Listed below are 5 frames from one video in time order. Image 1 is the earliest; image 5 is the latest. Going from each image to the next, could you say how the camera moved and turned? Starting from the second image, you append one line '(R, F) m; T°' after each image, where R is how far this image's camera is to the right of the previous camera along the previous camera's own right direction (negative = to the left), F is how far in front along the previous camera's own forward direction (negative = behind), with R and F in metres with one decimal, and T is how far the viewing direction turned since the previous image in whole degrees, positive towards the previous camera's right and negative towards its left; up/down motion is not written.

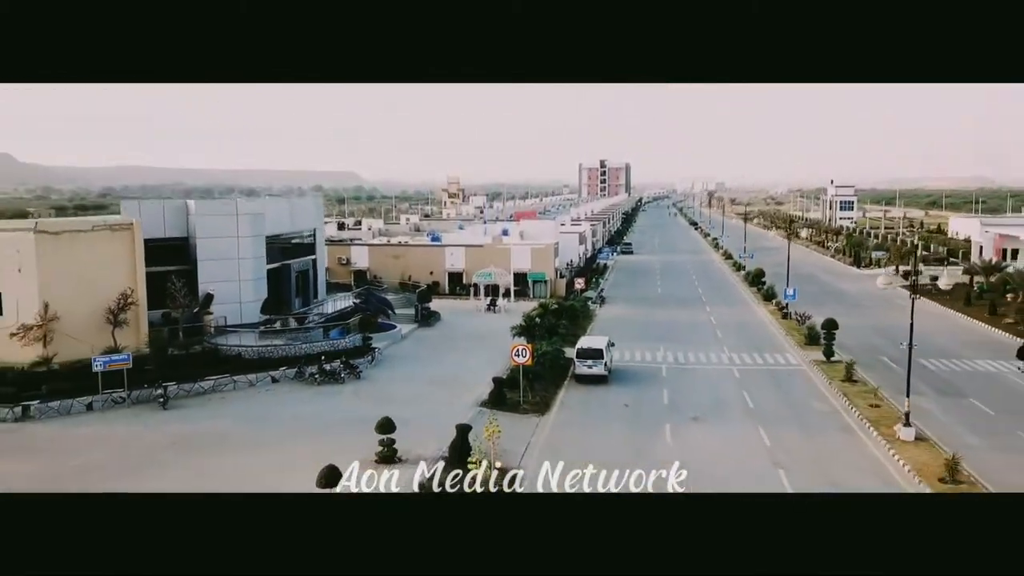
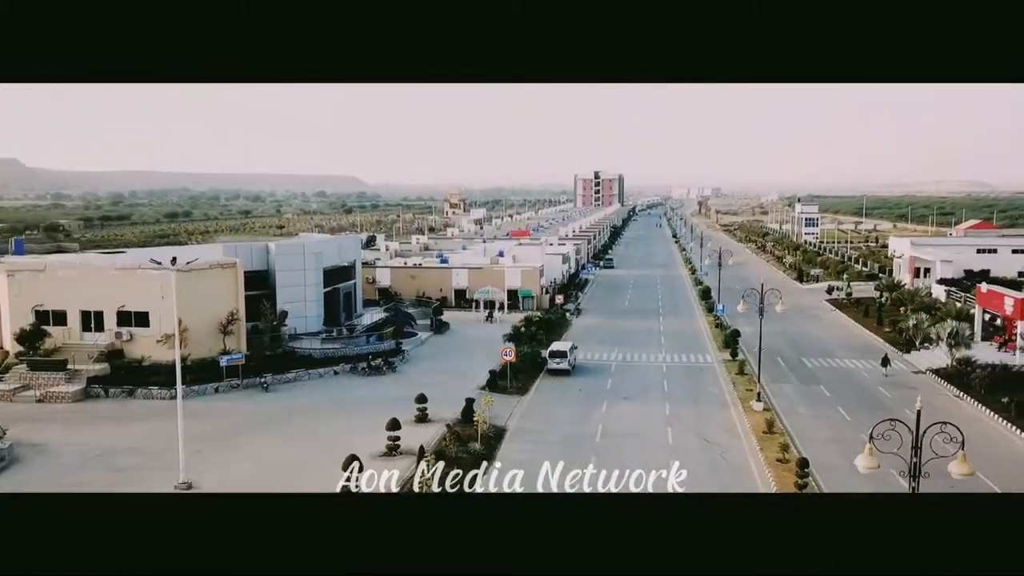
(+0.1, -2.1) m; 0°
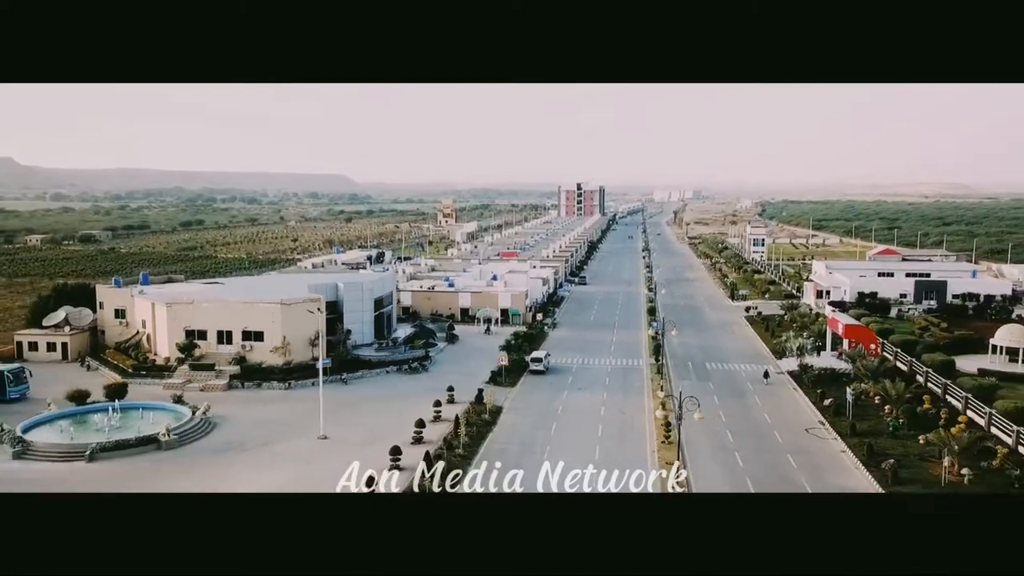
(-0.1, -3.5) m; +1°
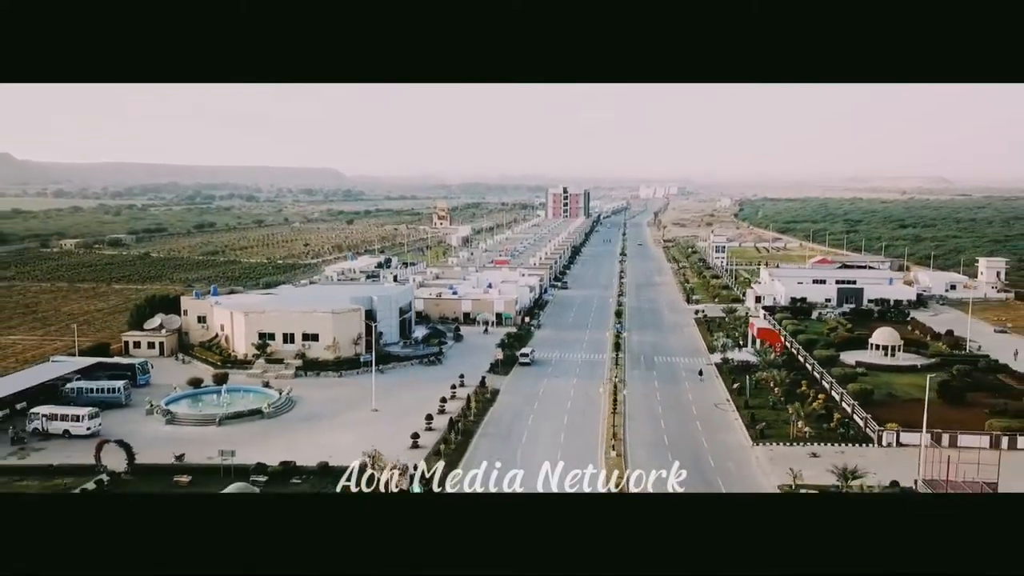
(-0.1, -3.3) m; +1°
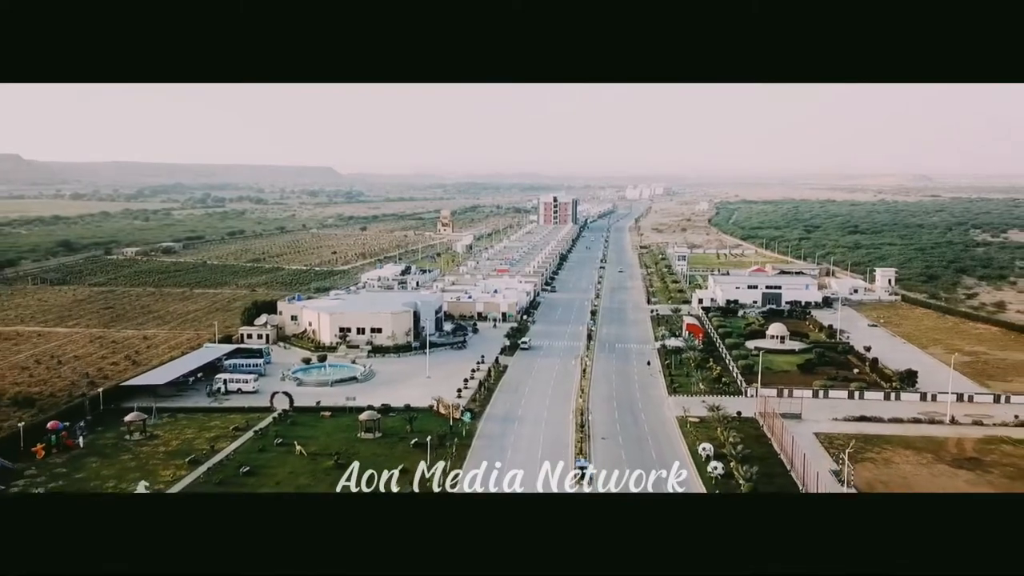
(-0.3, -6.0) m; +1°
